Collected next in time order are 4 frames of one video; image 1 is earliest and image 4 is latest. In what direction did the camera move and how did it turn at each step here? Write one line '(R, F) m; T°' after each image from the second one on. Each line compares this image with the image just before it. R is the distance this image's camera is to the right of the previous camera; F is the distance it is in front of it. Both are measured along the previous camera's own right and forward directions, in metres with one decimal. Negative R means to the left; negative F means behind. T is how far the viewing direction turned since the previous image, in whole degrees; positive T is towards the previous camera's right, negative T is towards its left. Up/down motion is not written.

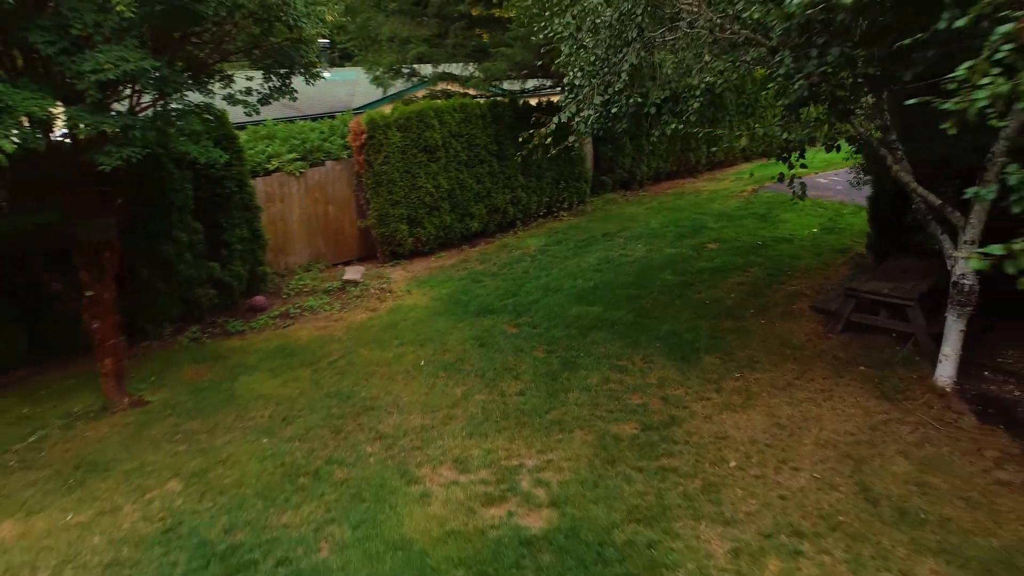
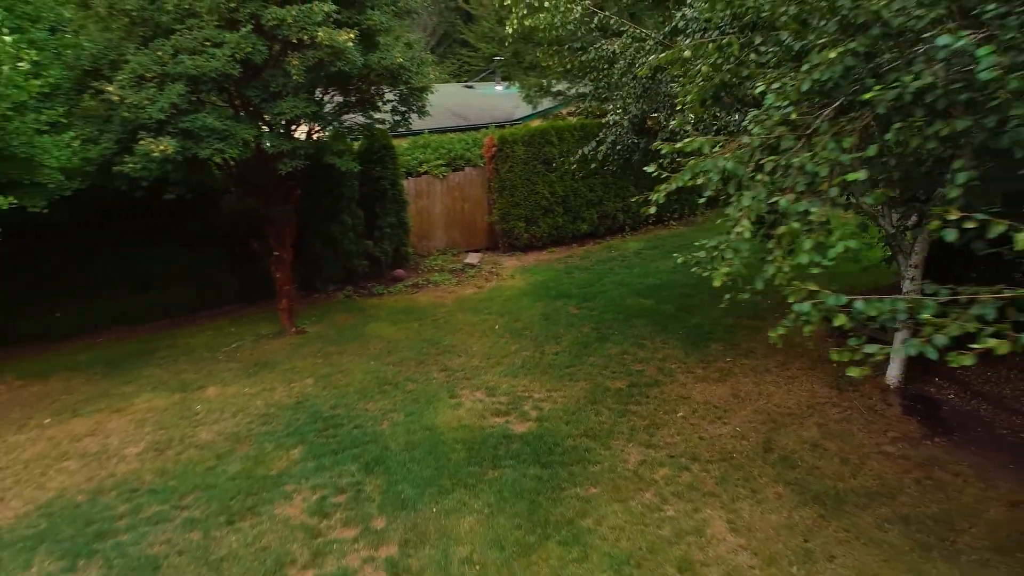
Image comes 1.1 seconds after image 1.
(+1.2, -1.5) m; -15°
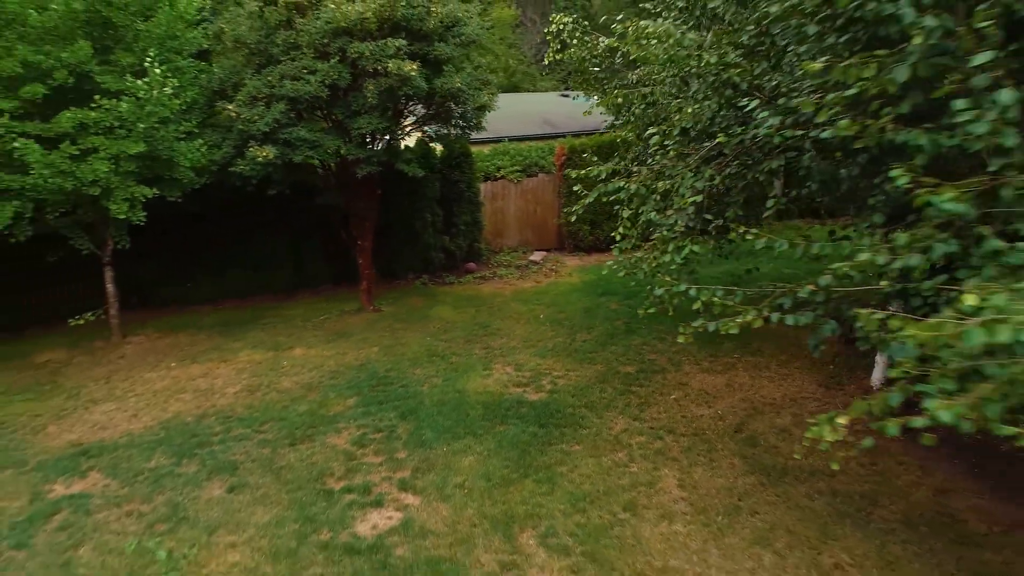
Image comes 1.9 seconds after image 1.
(+0.8, -0.9) m; -9°
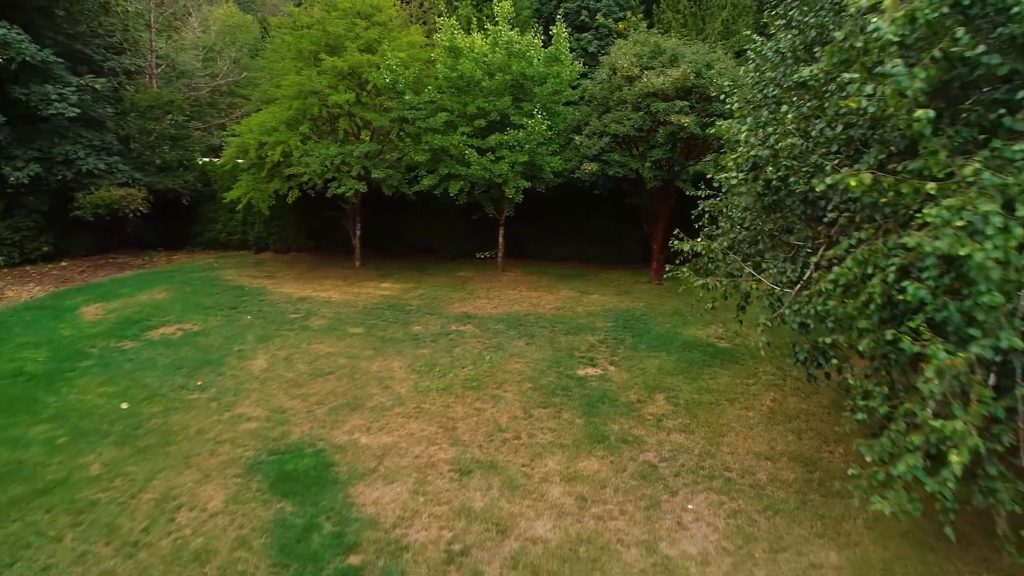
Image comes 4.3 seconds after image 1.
(+2.3, -3.1) m; -30°
